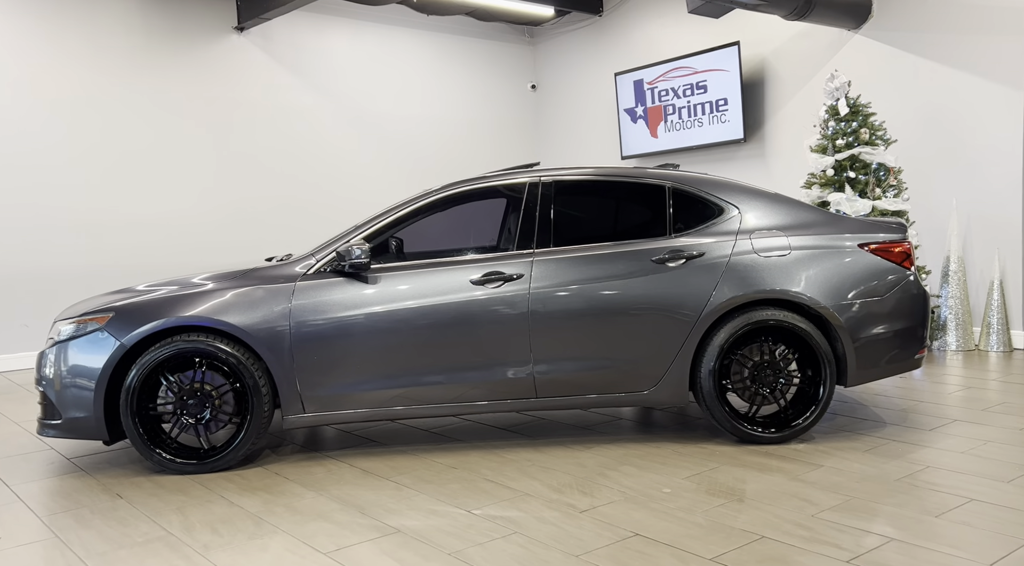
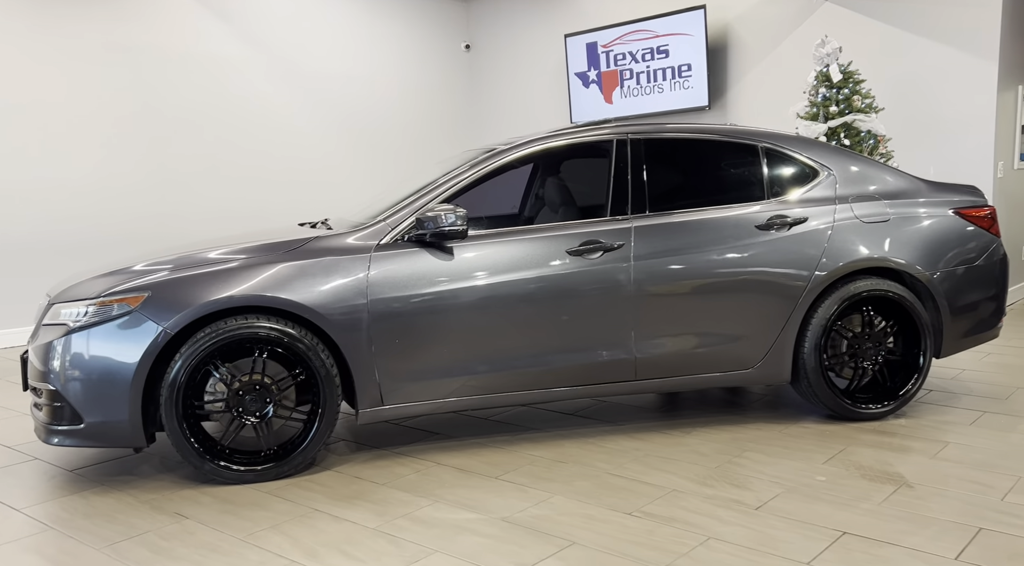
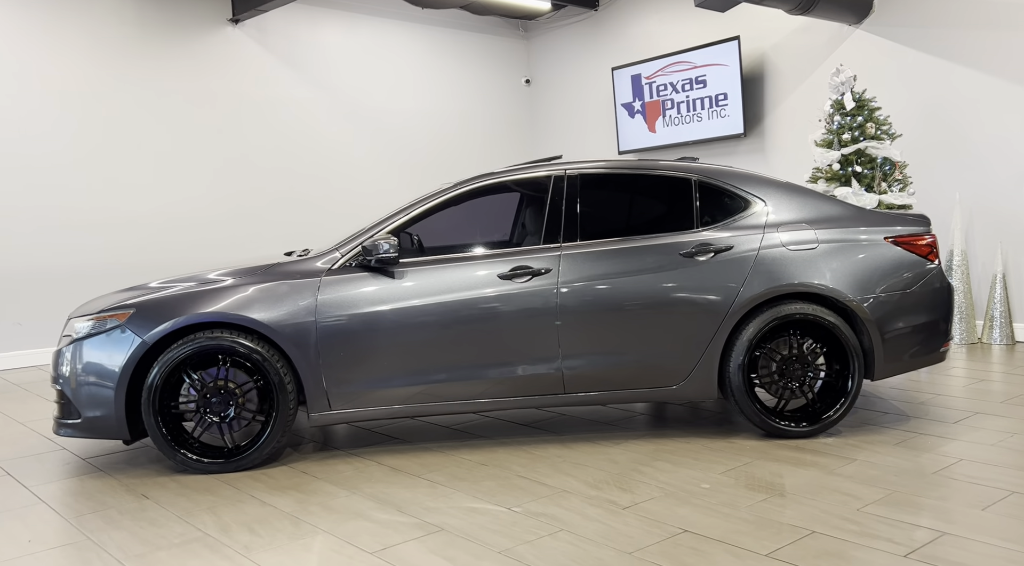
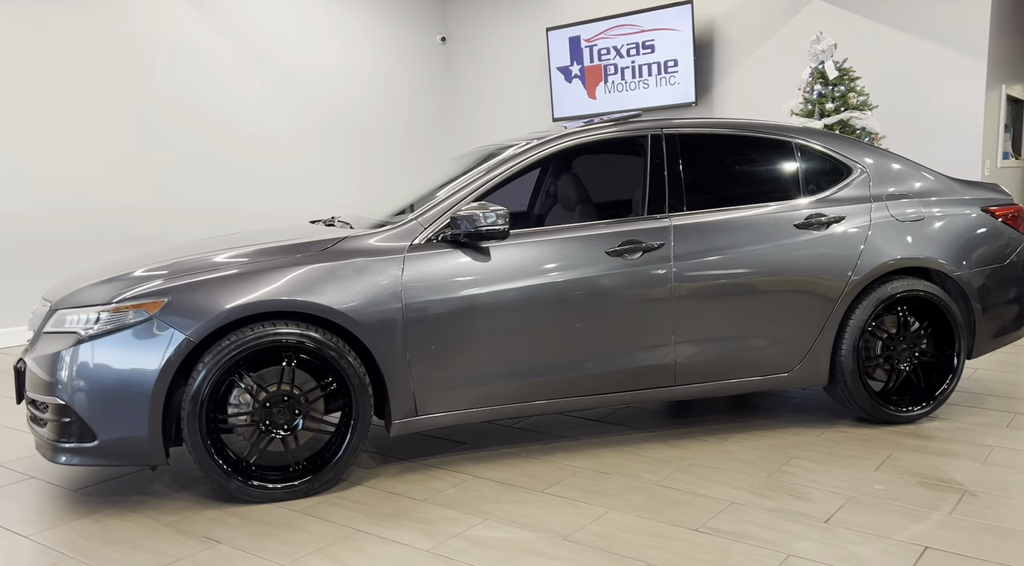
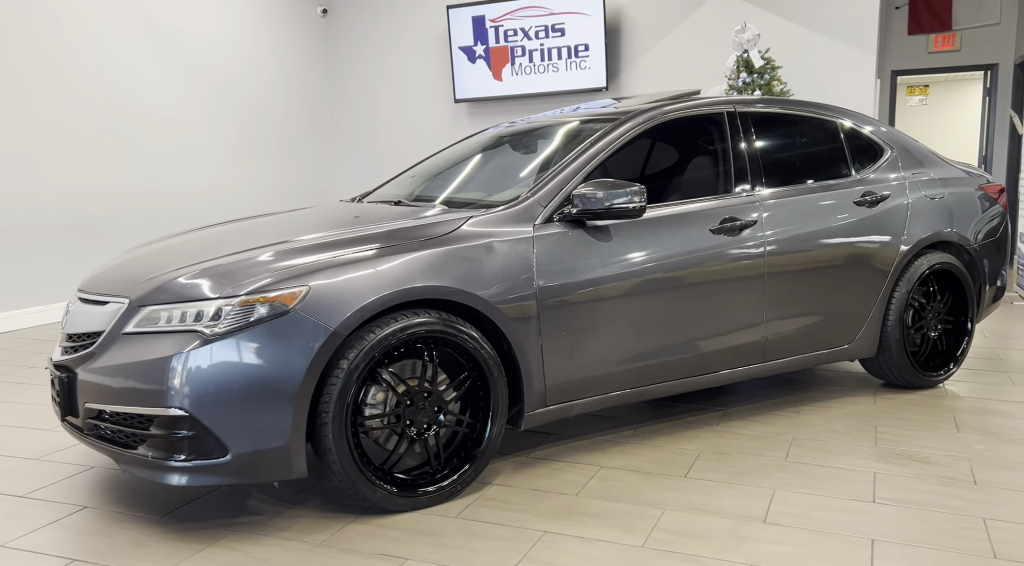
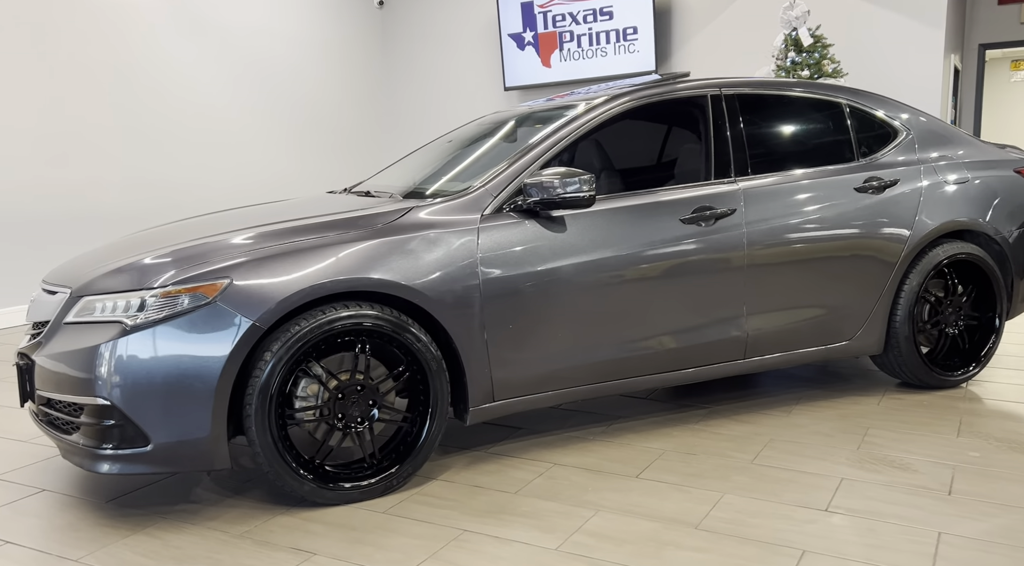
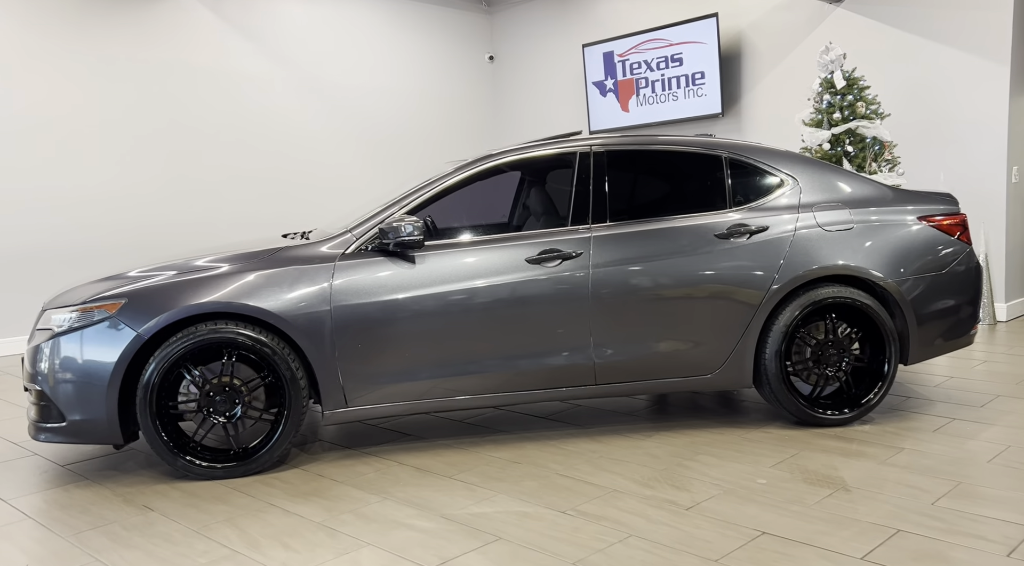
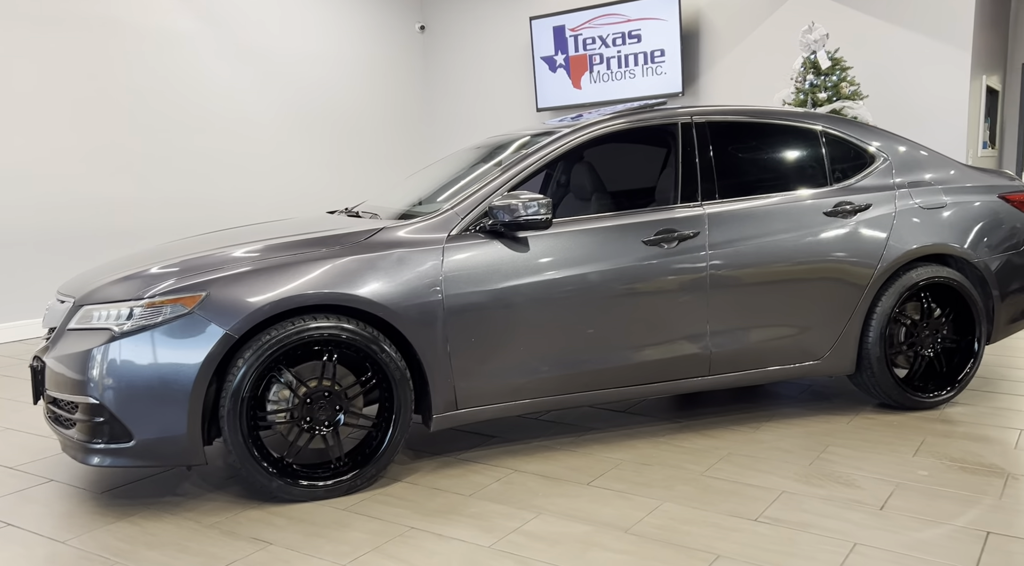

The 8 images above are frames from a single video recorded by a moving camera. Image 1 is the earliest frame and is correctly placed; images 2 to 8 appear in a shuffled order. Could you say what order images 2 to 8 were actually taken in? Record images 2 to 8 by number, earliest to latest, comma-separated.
3, 7, 2, 4, 8, 6, 5
